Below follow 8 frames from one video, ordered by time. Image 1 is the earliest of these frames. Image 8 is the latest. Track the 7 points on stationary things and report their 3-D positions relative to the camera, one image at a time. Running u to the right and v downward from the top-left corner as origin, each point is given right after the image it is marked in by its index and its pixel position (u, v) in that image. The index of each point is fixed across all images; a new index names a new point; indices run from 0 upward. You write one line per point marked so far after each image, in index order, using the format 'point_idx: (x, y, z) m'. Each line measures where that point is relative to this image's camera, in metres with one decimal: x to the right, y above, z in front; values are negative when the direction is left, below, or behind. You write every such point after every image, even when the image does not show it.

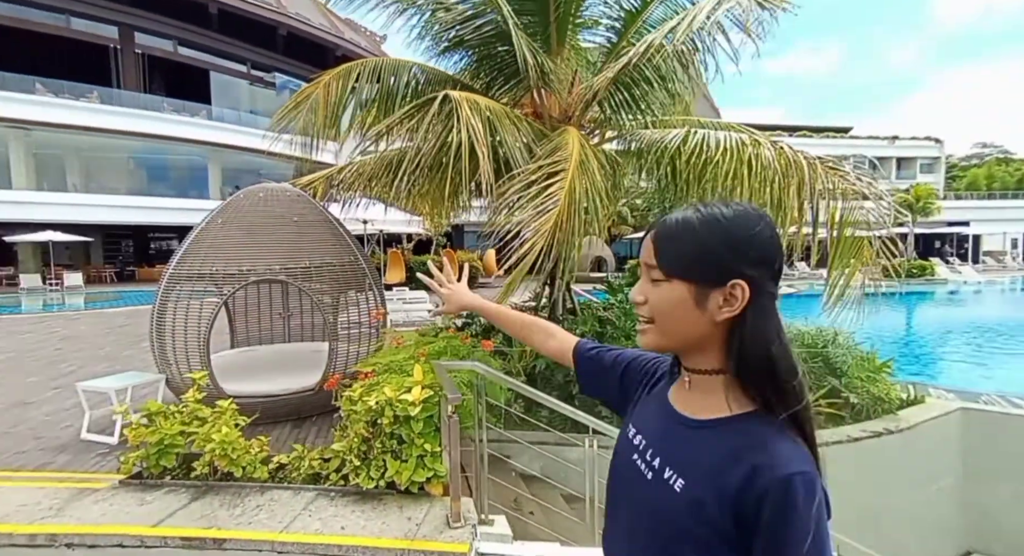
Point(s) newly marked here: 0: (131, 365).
0: (-6.2, -1.4, +7.4) m
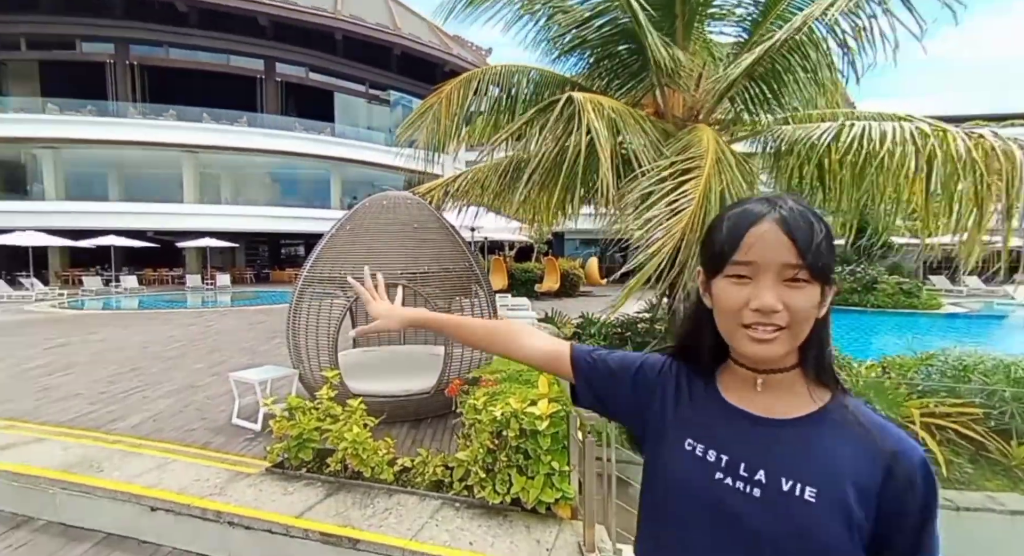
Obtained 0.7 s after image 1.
0: (-4.4, -1.5, +8.2) m
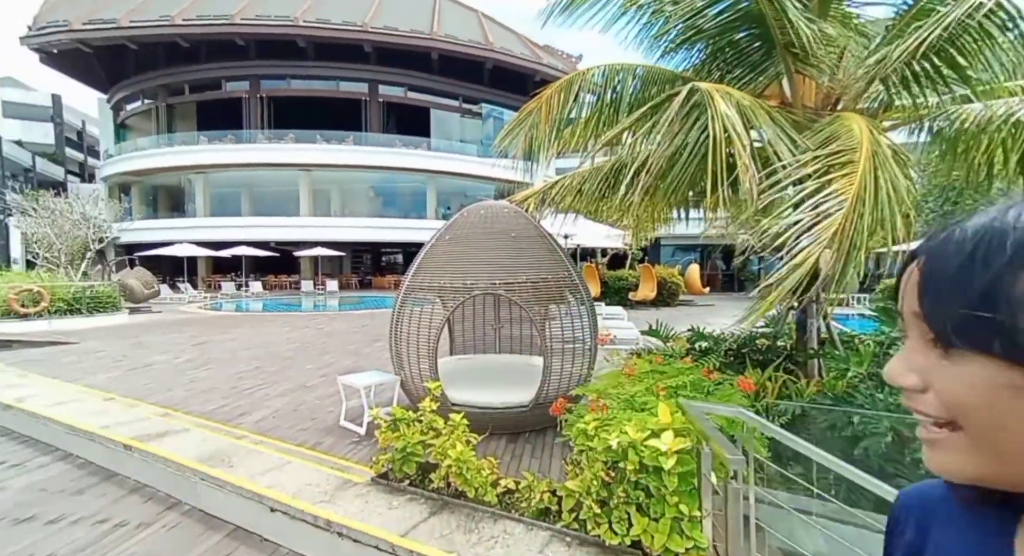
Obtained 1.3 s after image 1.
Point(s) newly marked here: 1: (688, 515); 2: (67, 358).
0: (-2.7, -1.6, +8.6) m
1: (+1.0, -1.4, +2.6) m
2: (-8.5, -1.6, +8.6) m
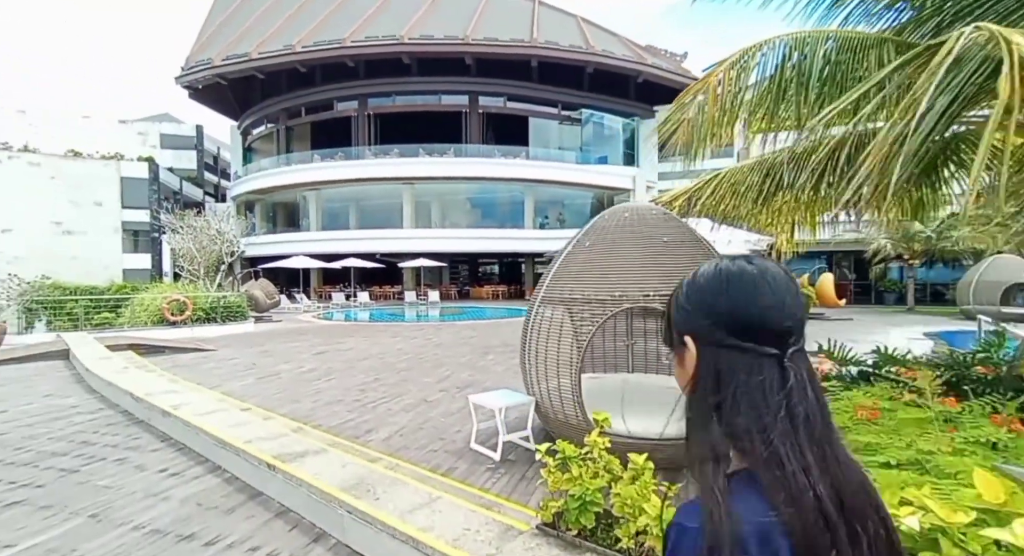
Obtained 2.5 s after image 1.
0: (-0.5, -1.8, +8.2) m
1: (+2.1, -1.4, +1.7) m
2: (-6.2, -1.8, +9.2) m
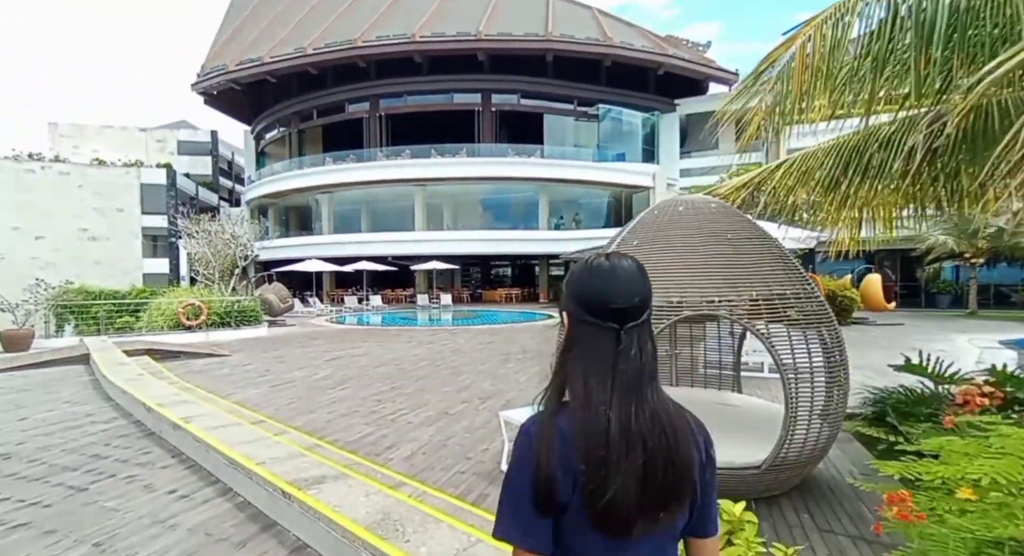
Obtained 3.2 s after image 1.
0: (0.0, -1.9, +7.7) m
1: (+2.4, -1.4, +1.1) m
2: (-5.8, -1.9, +8.9) m
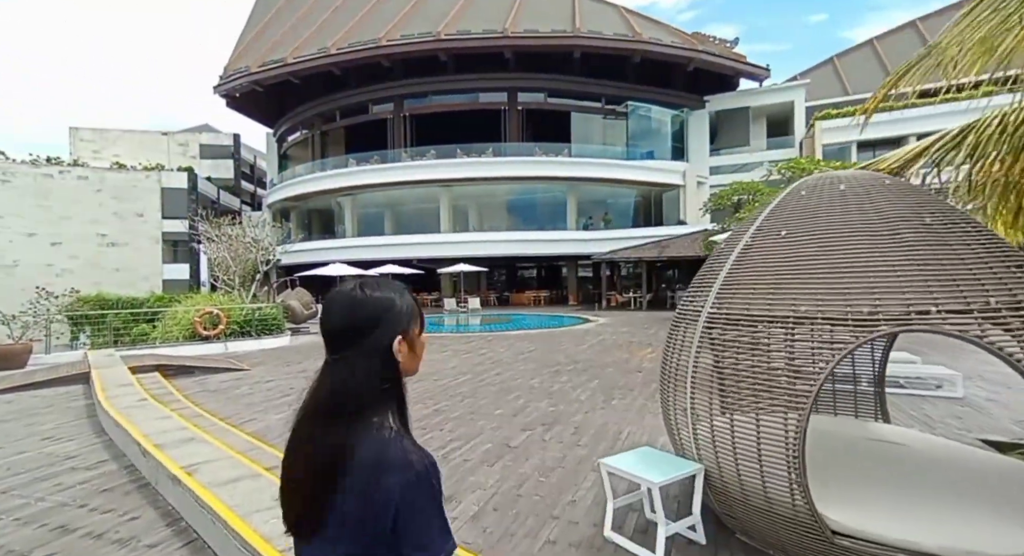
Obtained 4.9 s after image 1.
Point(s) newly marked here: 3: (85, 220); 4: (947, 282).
0: (+0.9, -1.9, +6.5) m
1: (+3.1, -1.4, -0.2) m
2: (-4.8, -2.0, +7.8) m
3: (-17.0, +2.2, +17.6) m
4: (+2.7, 0.0, +2.7) m
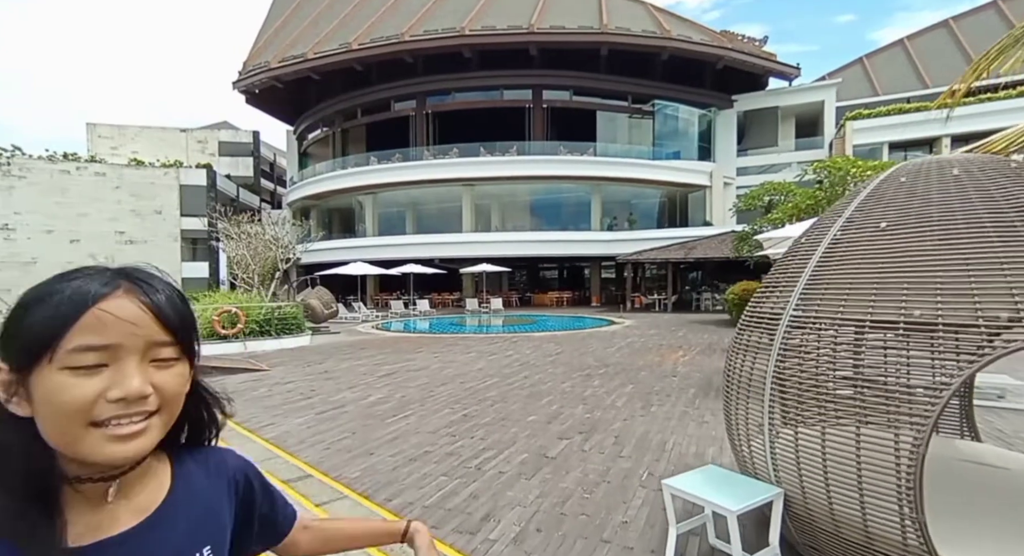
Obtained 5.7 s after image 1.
0: (+1.4, -1.8, +6.0) m
1: (+3.3, -1.3, -0.8) m
2: (-4.2, -1.9, +7.5) m
3: (-16.0, +2.3, +17.8) m
4: (+3.0, +0.1, +2.2) m
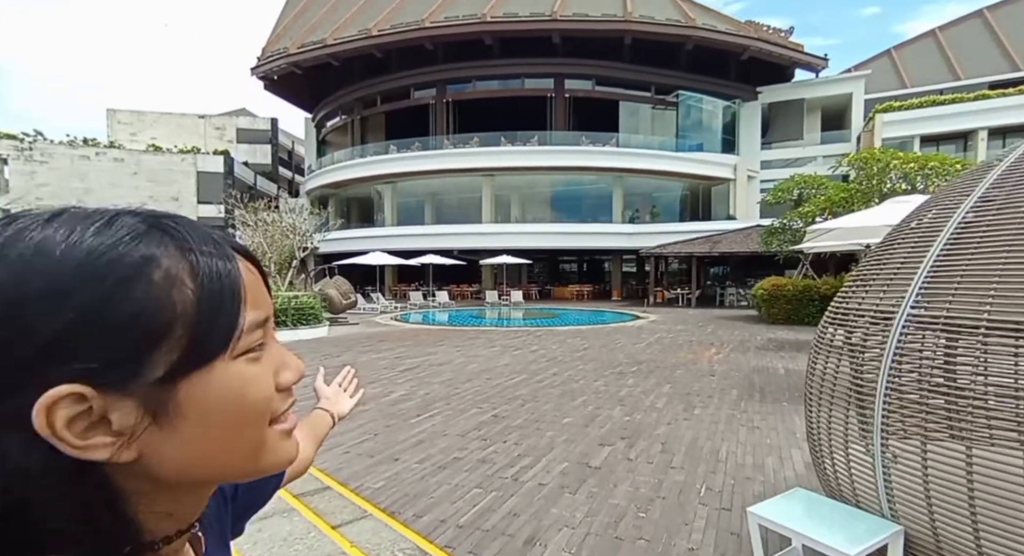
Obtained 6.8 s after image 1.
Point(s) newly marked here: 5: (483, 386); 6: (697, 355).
0: (+1.8, -1.7, +5.4) m
1: (+3.5, -1.3, -1.4) m
2: (-3.7, -1.7, +7.2) m
3: (-15.2, +2.8, +17.7) m
4: (+3.3, +0.1, +1.5) m
5: (-0.4, -1.8, +7.8) m
6: (+4.7, -2.0, +11.2) m
